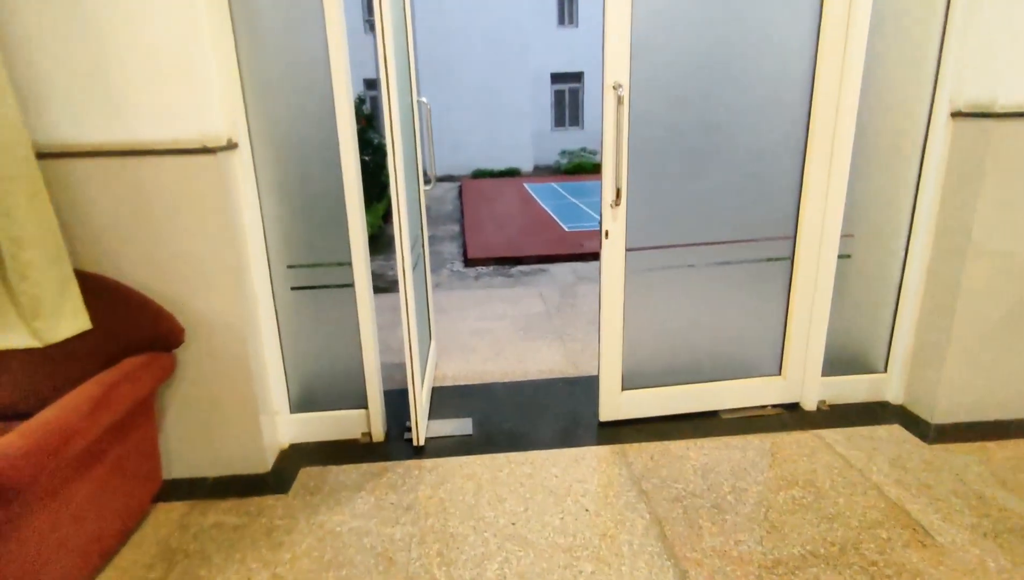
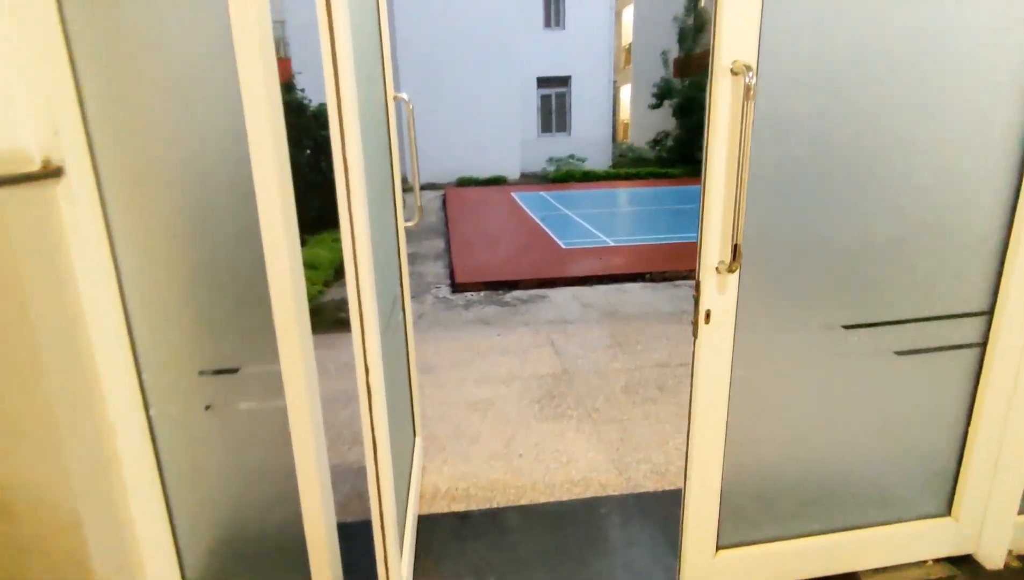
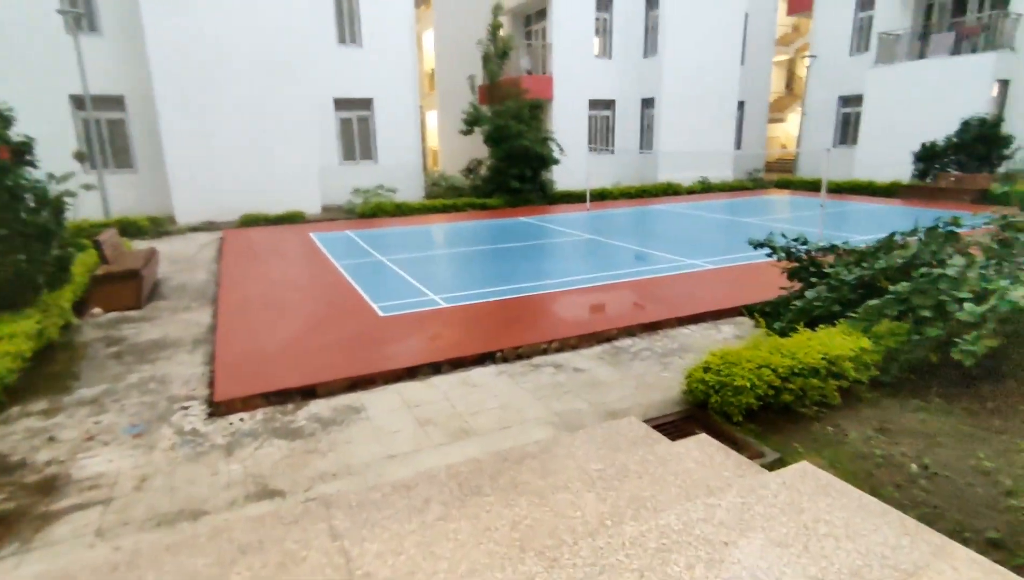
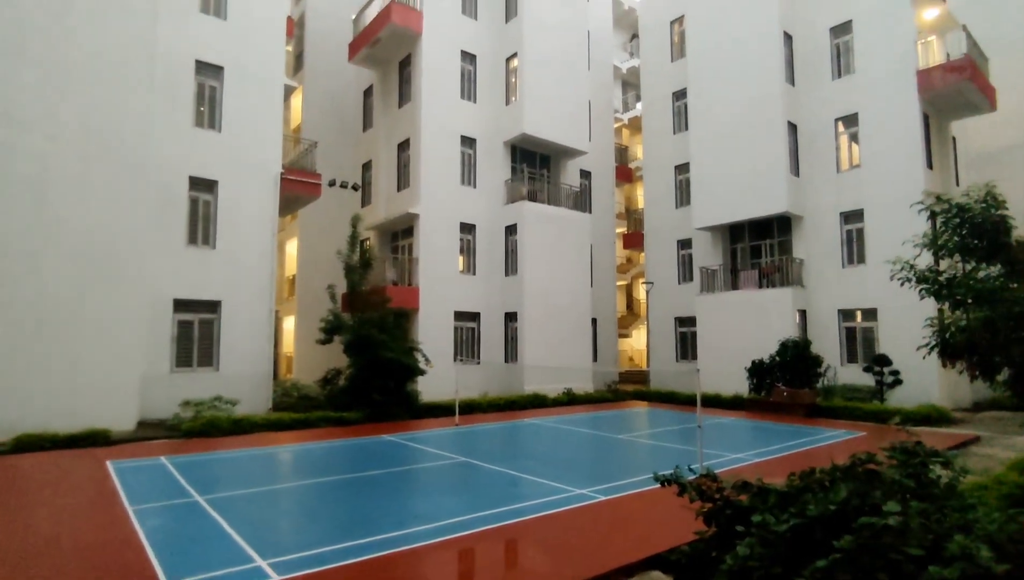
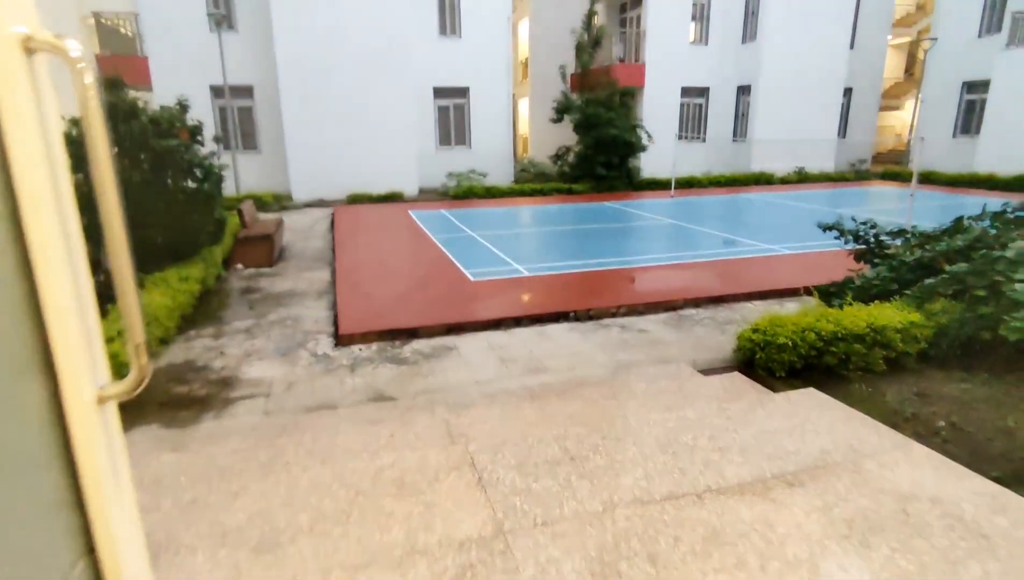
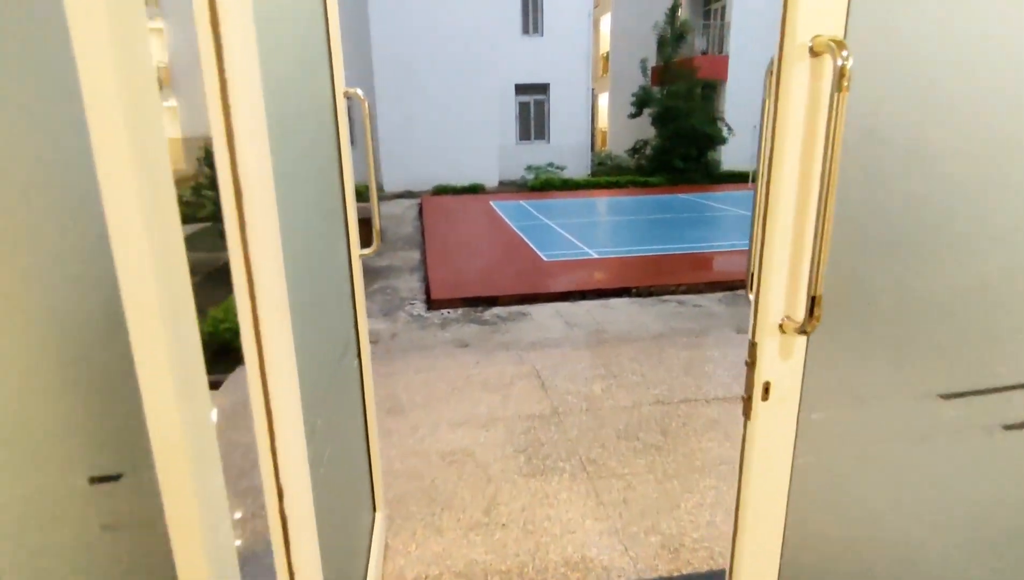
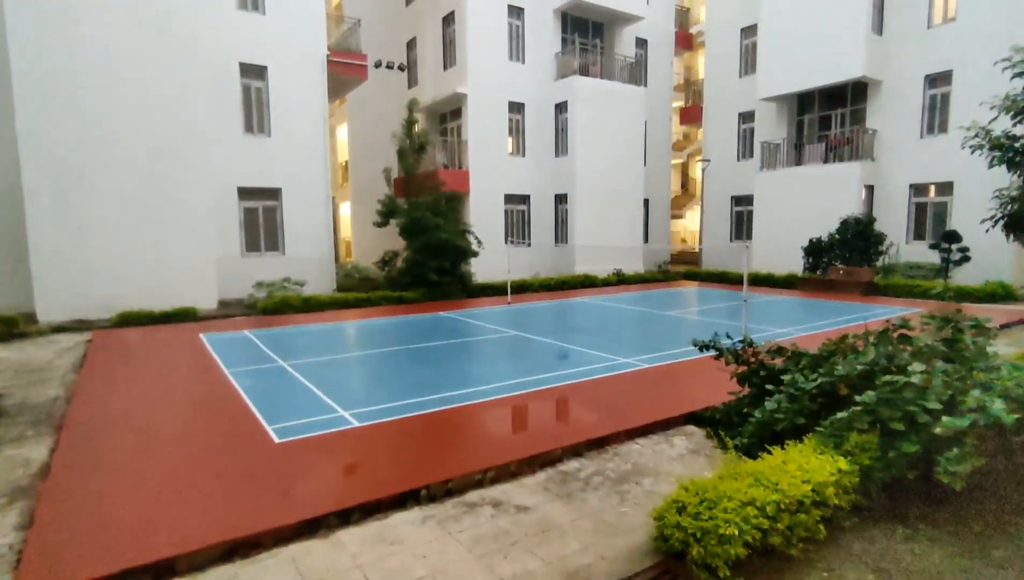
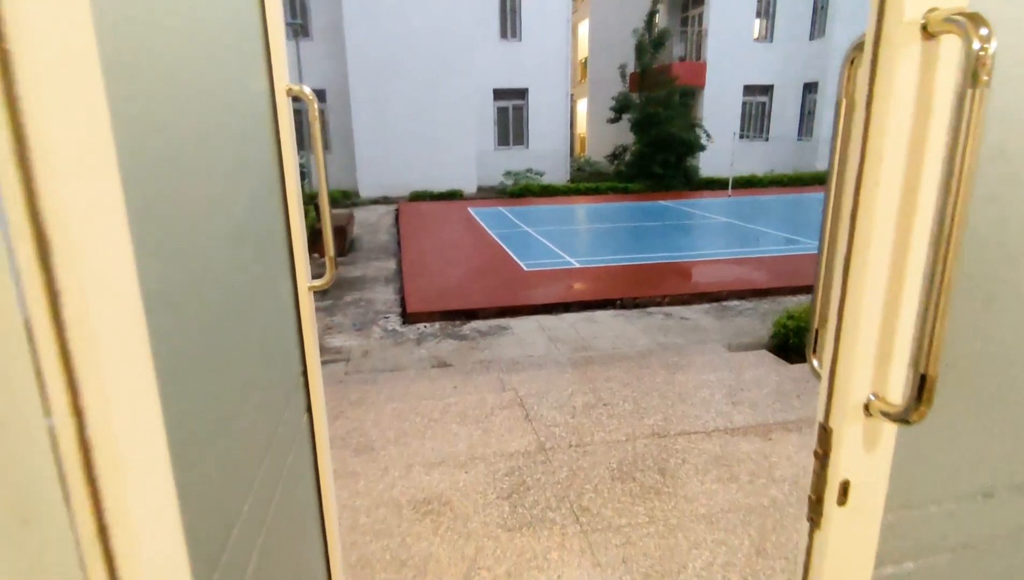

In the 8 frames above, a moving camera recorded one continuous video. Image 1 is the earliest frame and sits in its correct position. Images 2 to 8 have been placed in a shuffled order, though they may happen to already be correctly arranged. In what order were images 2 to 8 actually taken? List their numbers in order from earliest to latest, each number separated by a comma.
2, 6, 8, 5, 3, 7, 4
